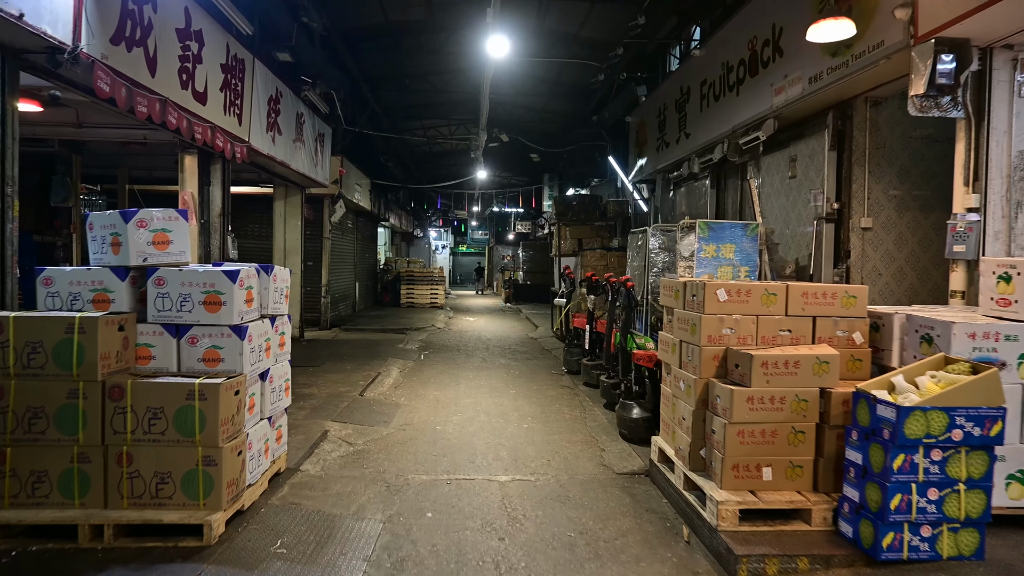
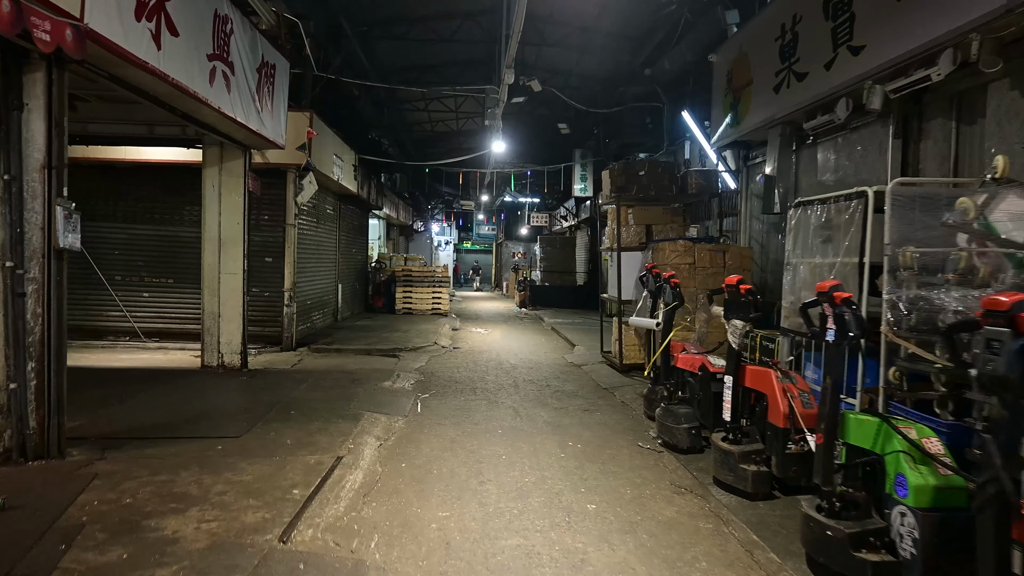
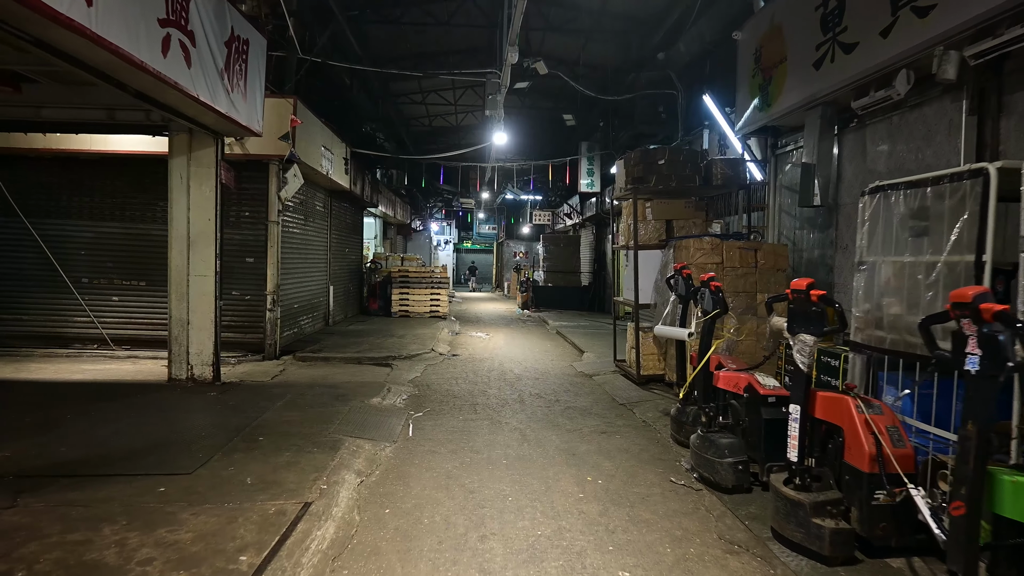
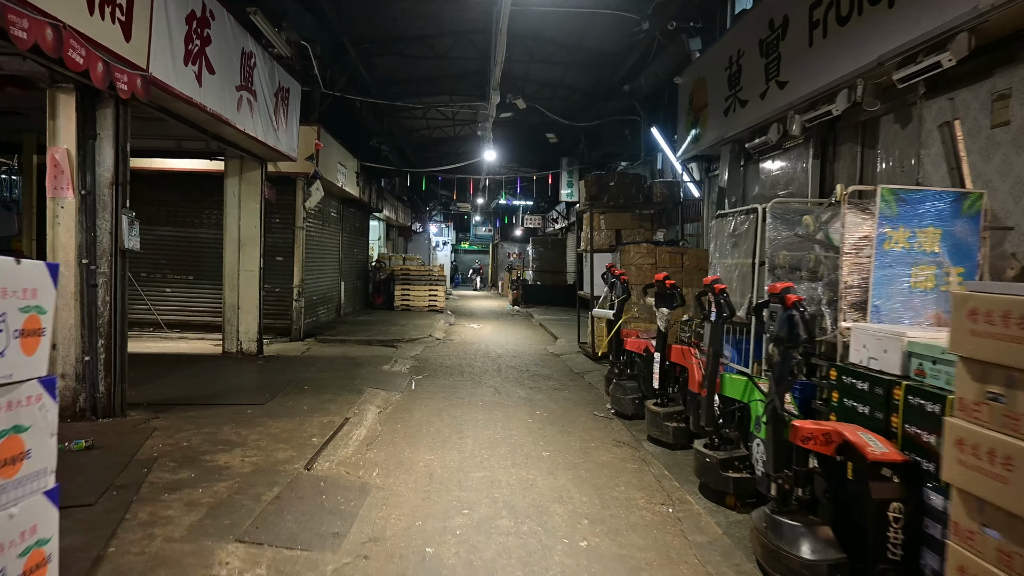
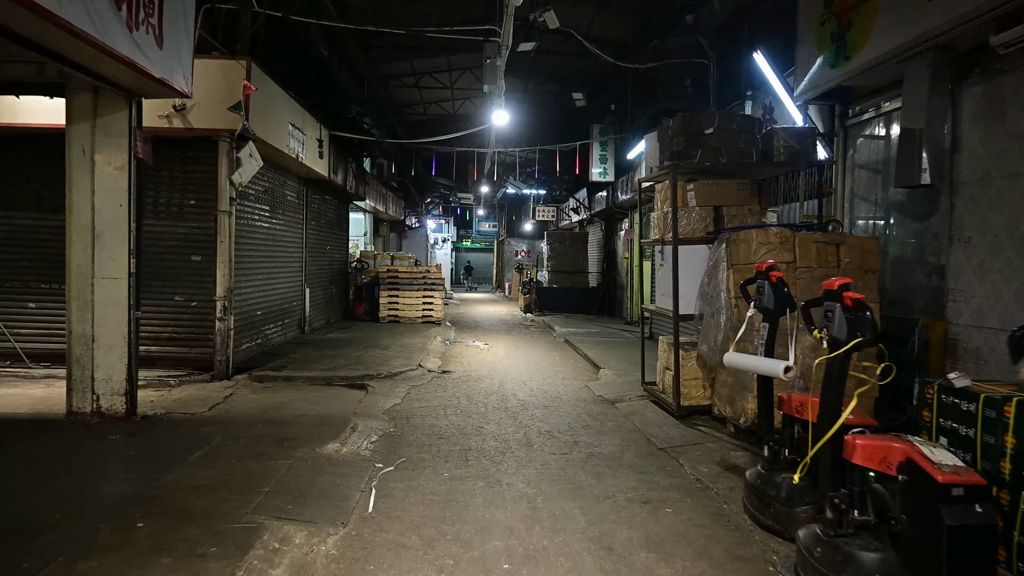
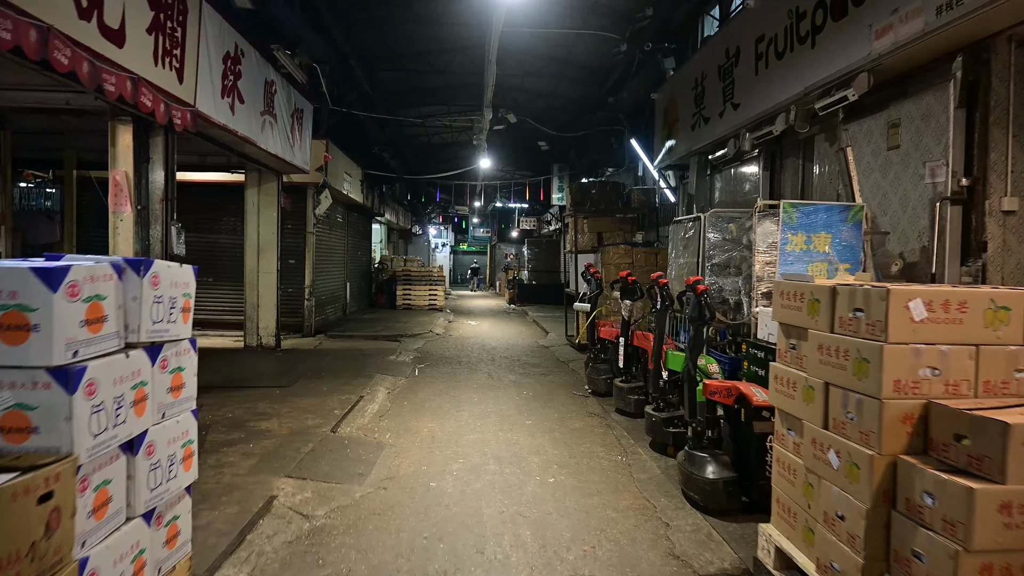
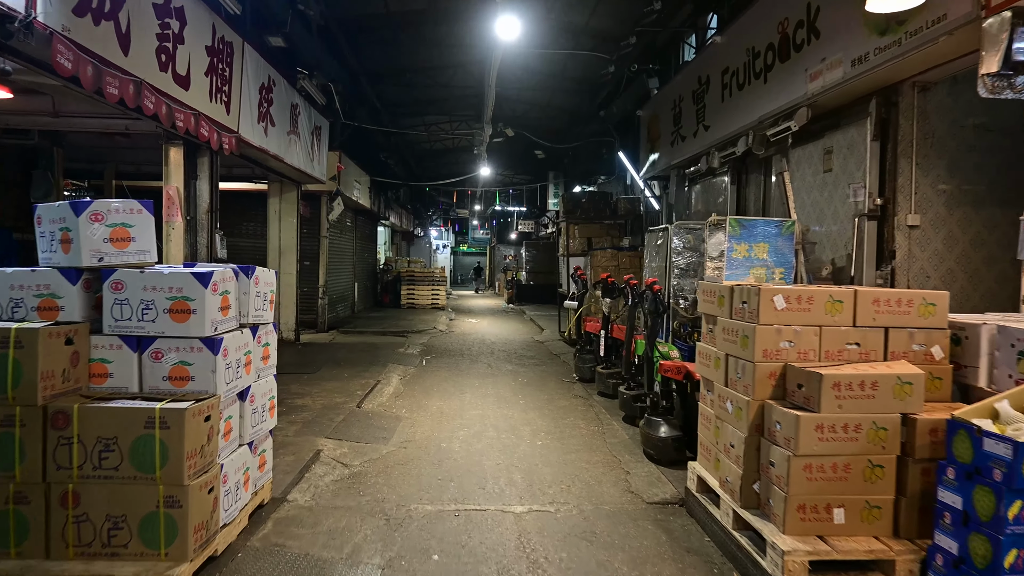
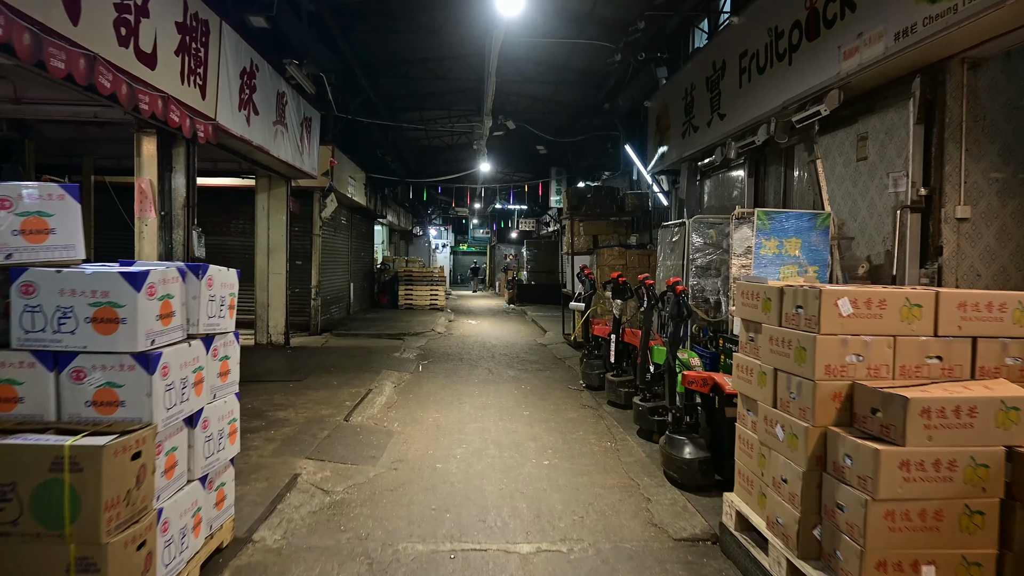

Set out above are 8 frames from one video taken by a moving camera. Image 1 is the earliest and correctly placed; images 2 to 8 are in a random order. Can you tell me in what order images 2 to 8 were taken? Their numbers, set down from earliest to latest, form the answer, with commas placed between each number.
7, 8, 6, 4, 2, 3, 5
